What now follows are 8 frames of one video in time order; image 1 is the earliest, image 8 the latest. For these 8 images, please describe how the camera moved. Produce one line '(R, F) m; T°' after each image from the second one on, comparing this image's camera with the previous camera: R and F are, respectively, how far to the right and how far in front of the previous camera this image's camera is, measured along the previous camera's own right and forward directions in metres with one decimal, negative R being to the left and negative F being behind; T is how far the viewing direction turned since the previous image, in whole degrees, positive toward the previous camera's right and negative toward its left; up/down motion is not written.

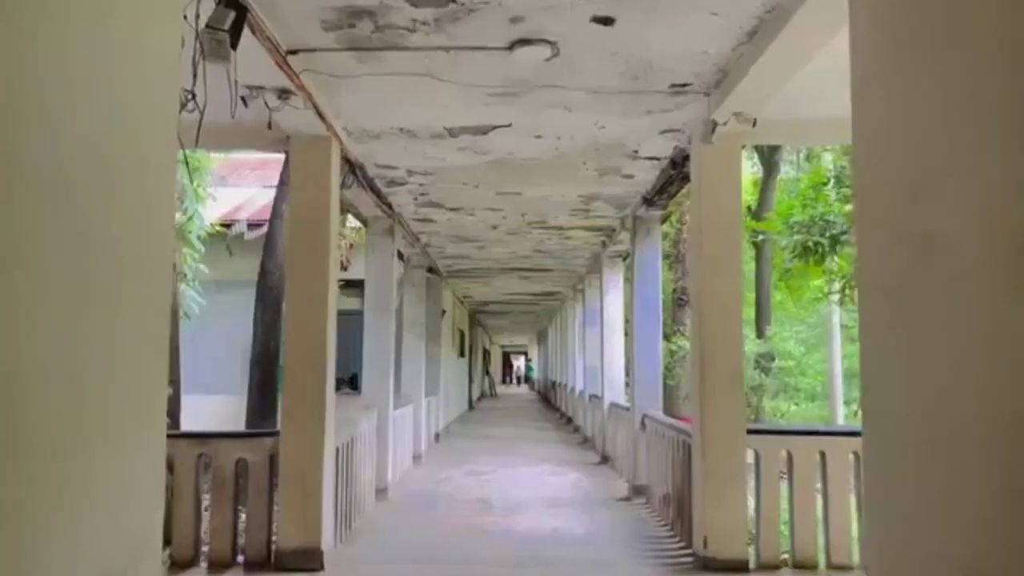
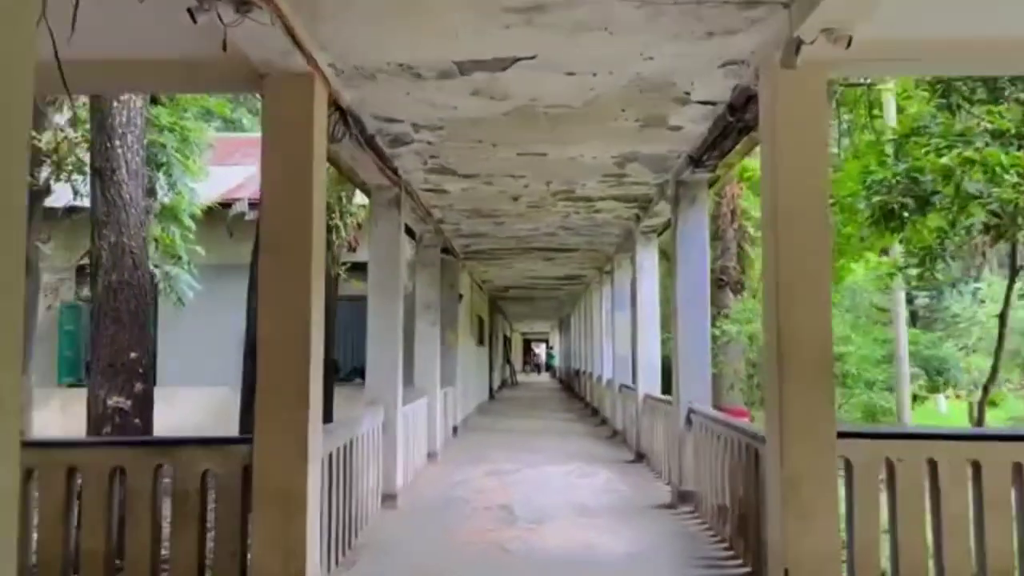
(0.0, +1.0) m; -1°
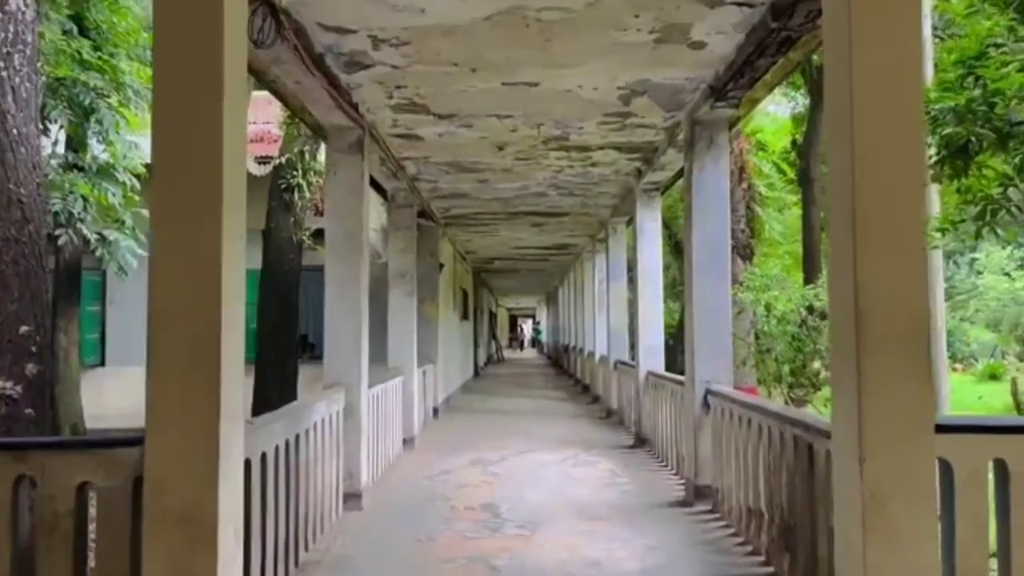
(0.0, +1.1) m; +1°
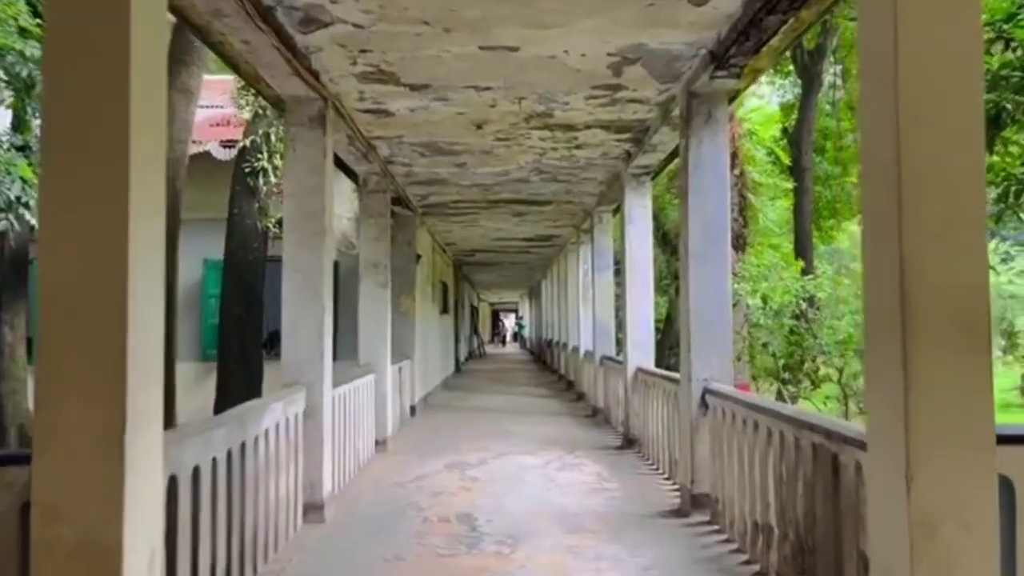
(0.0, +0.5) m; +1°
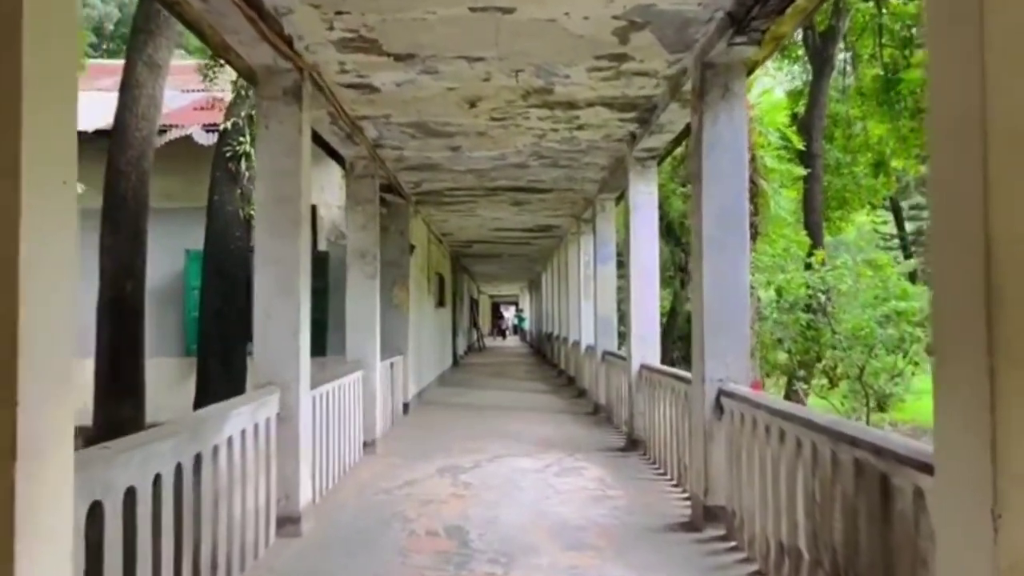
(0.0, +0.5) m; 0°
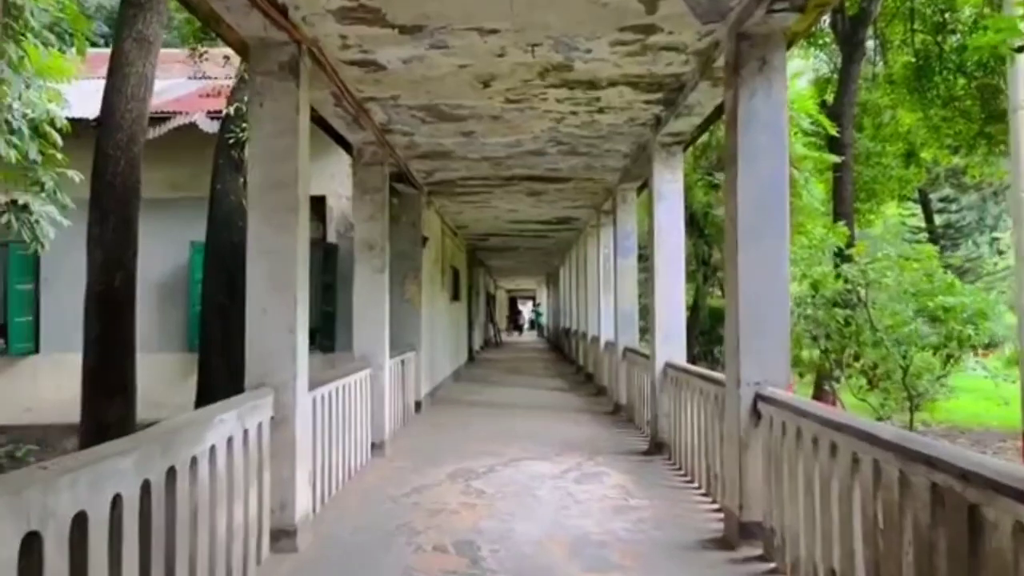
(0.0, +0.4) m; -1°
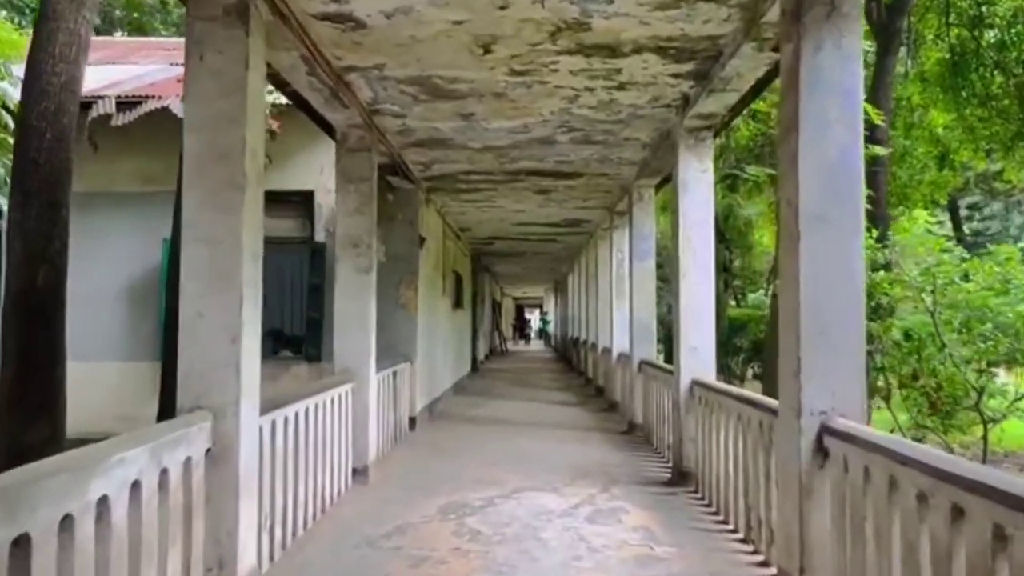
(0.0, +0.9) m; -1°
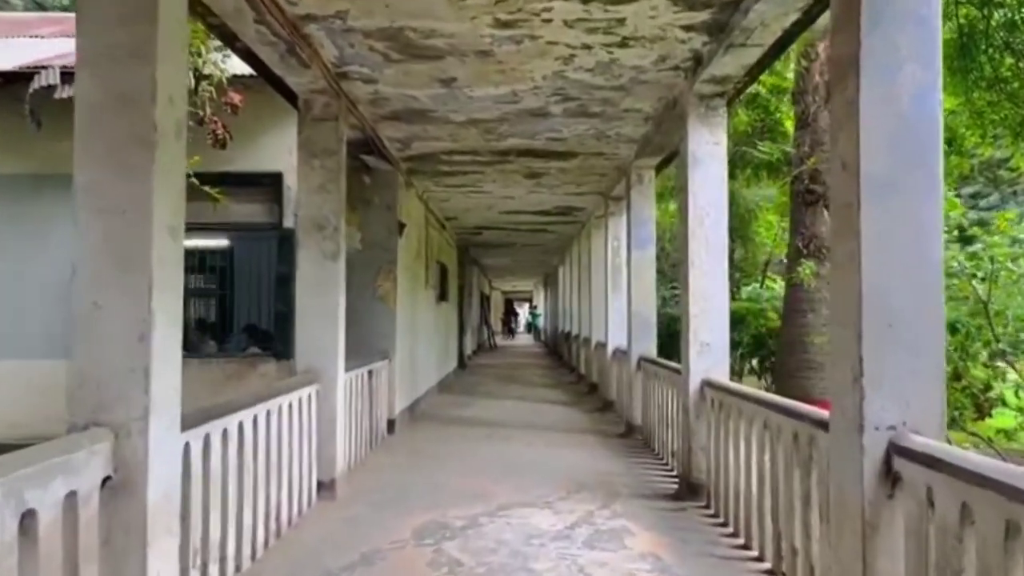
(0.0, +0.7) m; +1°
